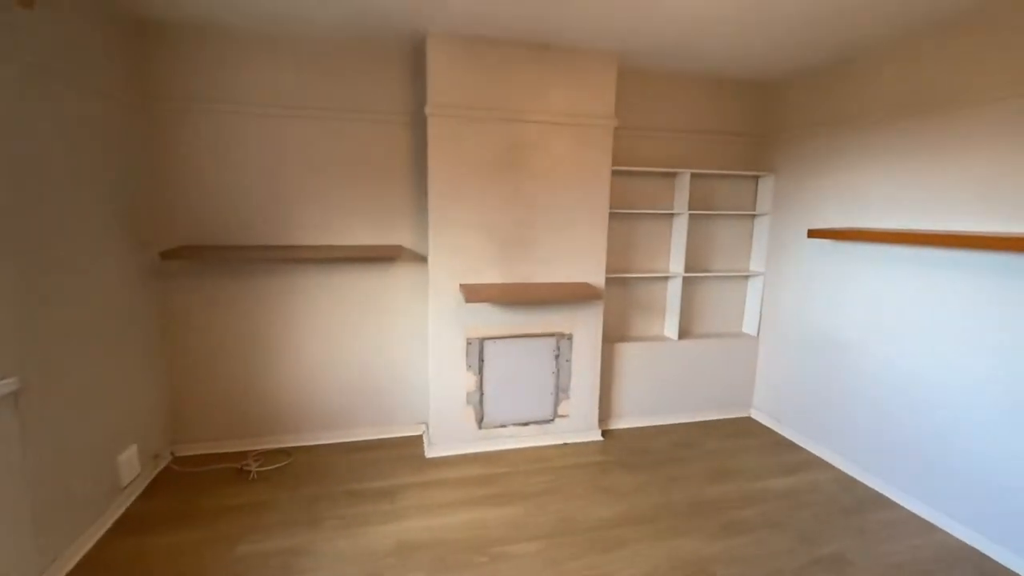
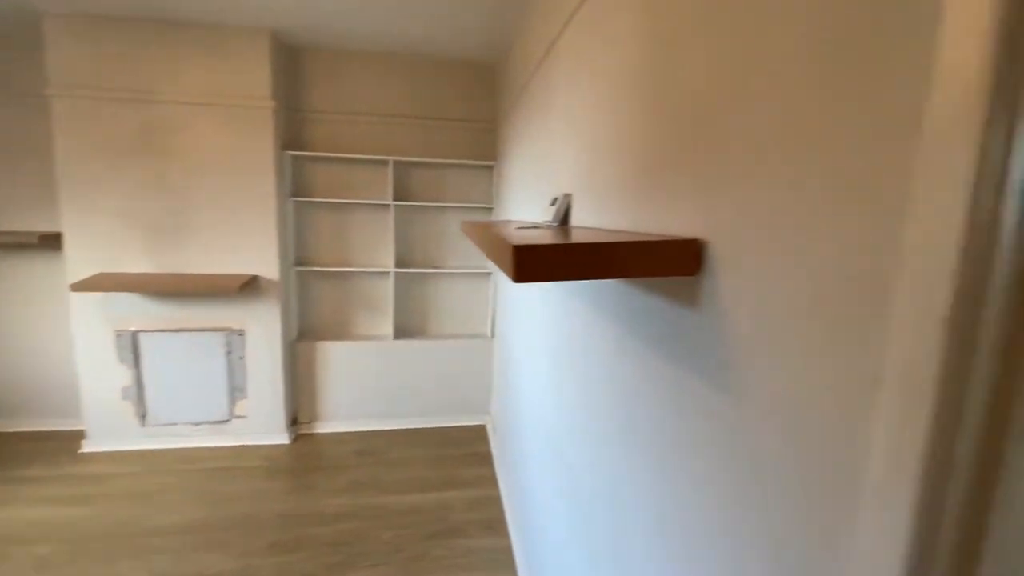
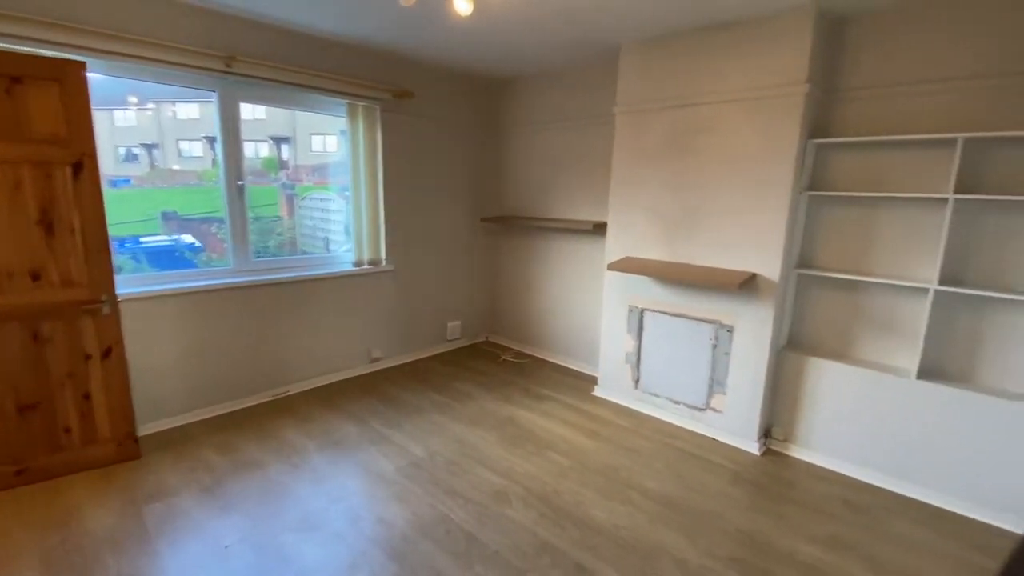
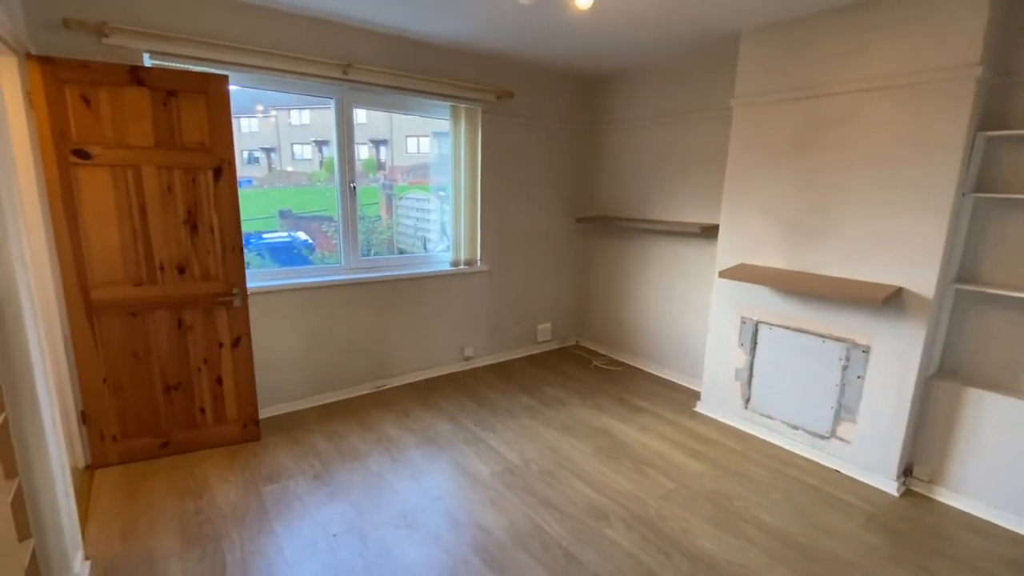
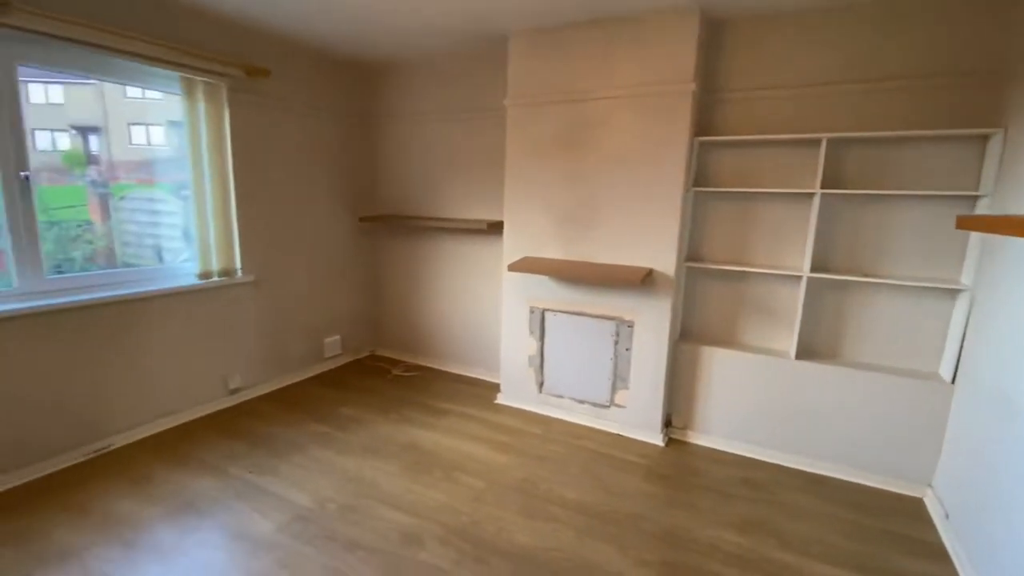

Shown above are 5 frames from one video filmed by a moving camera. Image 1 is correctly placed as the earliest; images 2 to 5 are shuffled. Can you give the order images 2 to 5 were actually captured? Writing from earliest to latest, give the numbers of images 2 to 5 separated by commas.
5, 4, 3, 2
